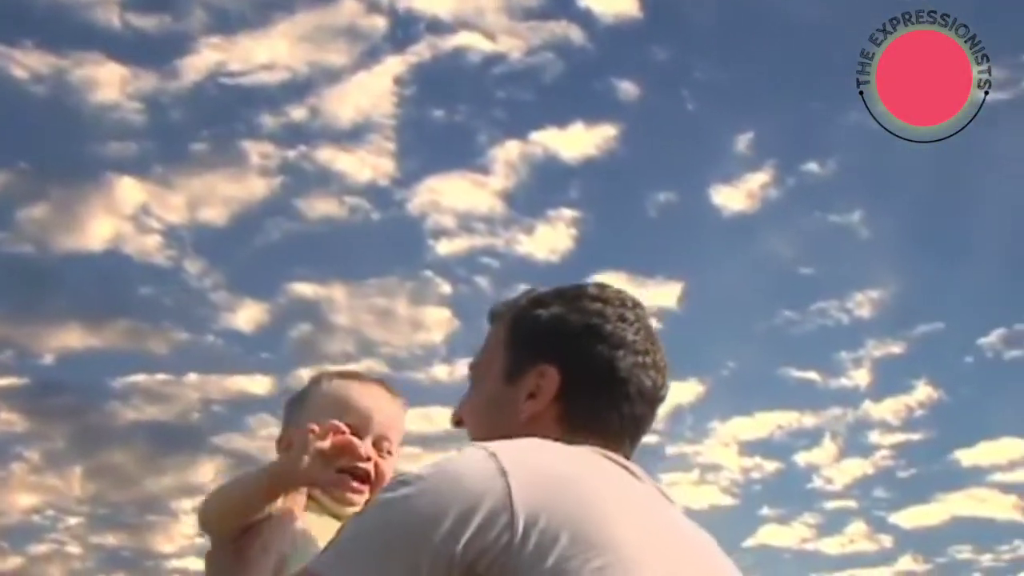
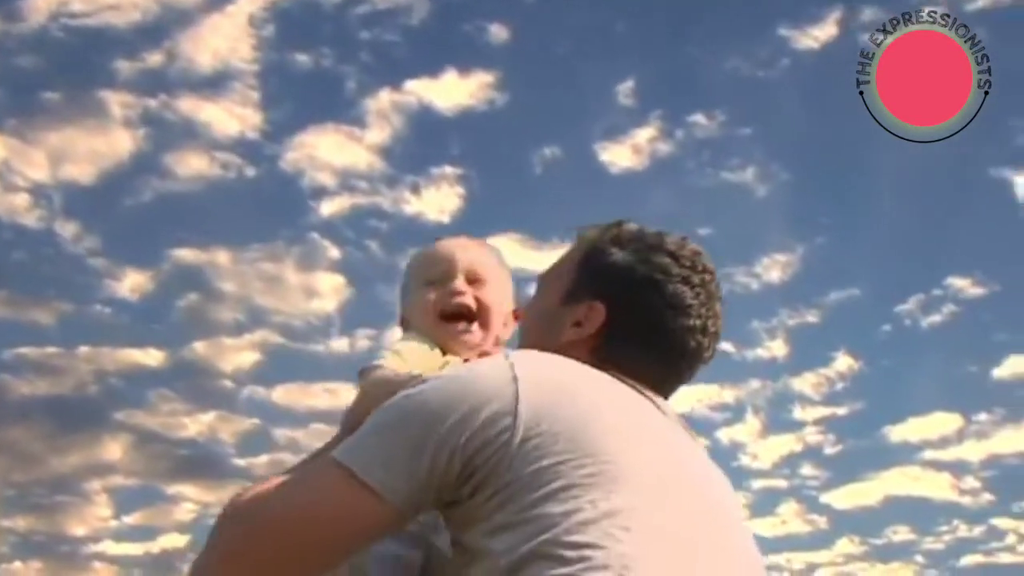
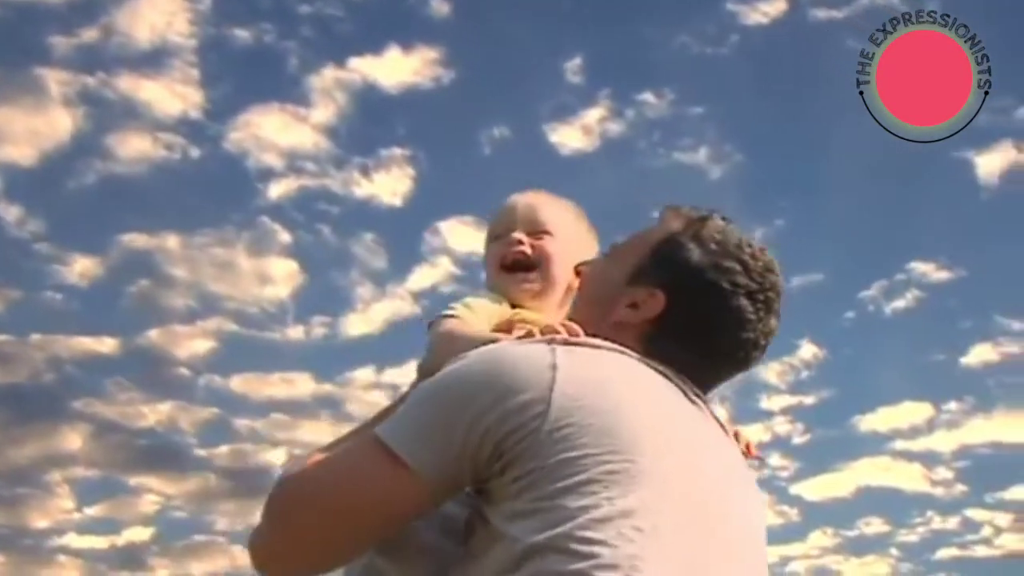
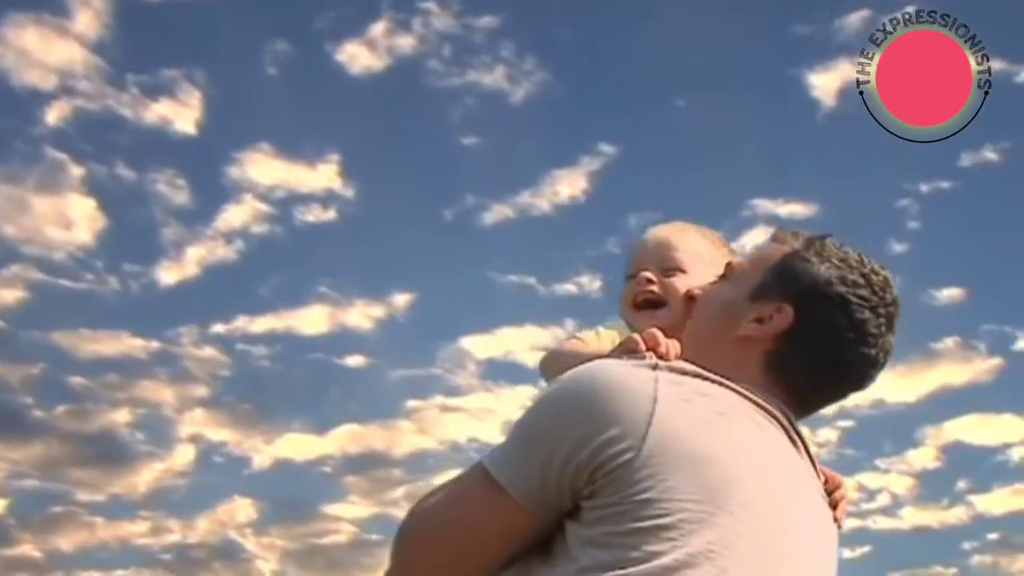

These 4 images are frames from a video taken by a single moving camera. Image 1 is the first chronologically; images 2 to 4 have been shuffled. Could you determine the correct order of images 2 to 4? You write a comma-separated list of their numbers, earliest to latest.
2, 3, 4
